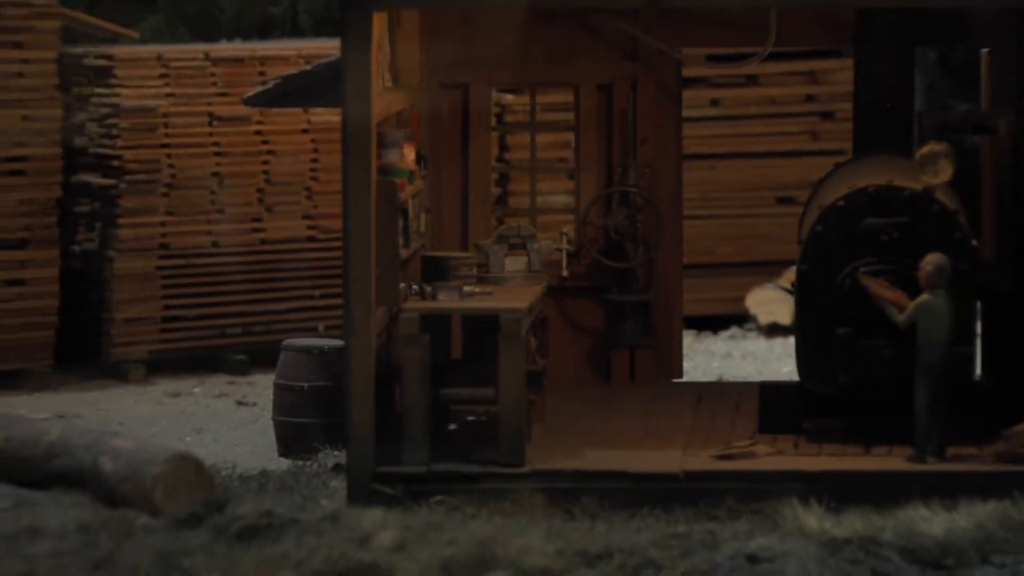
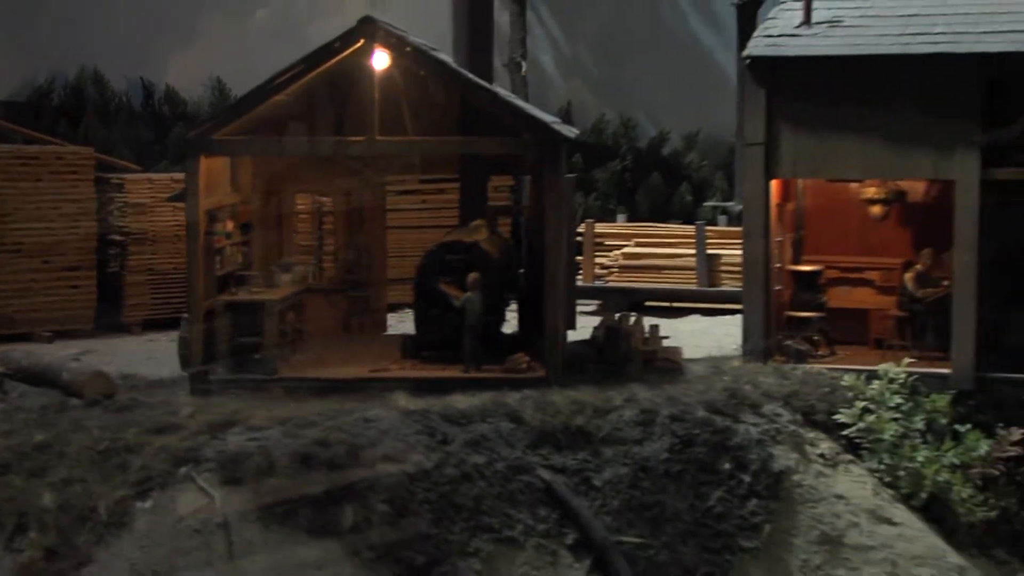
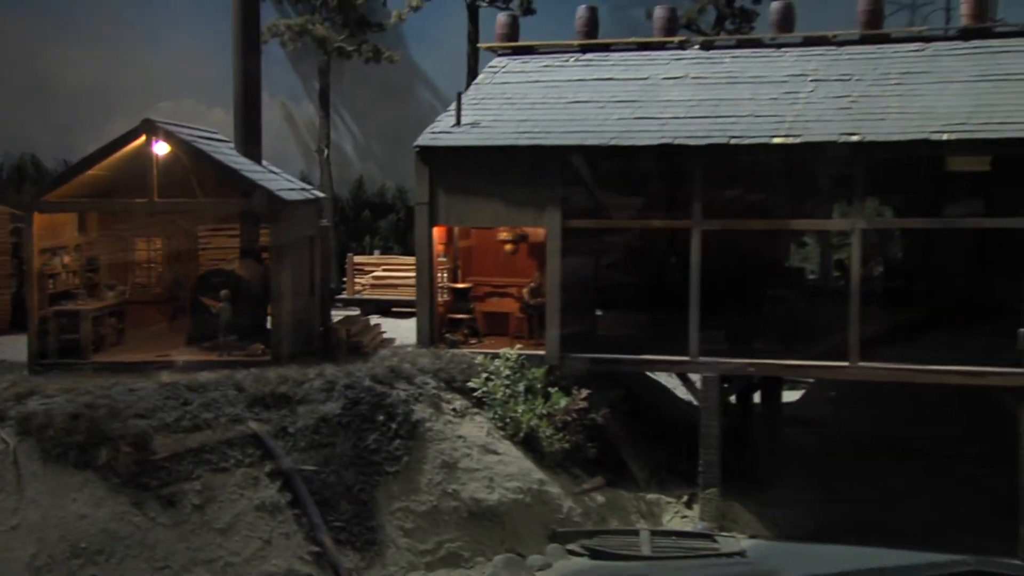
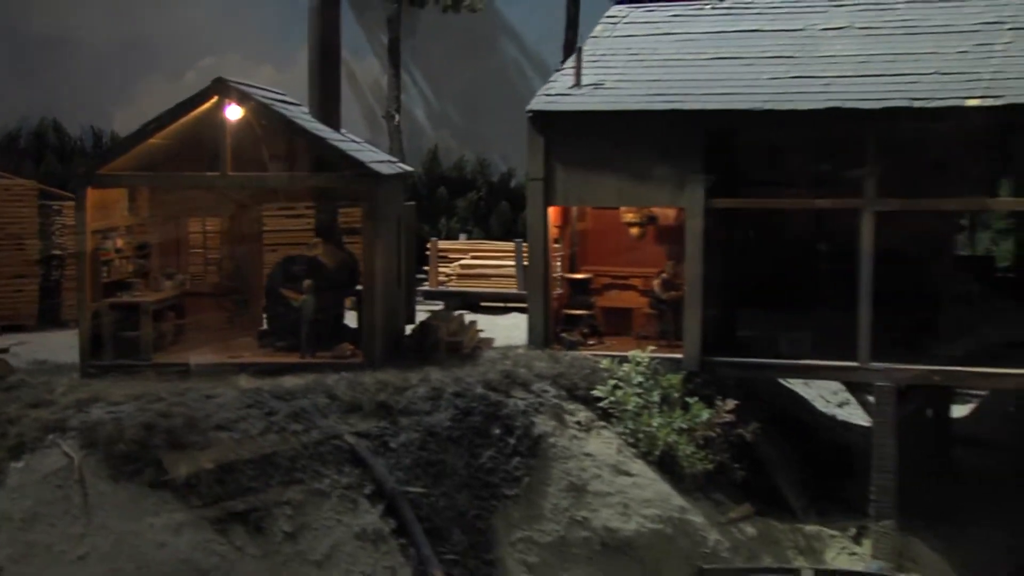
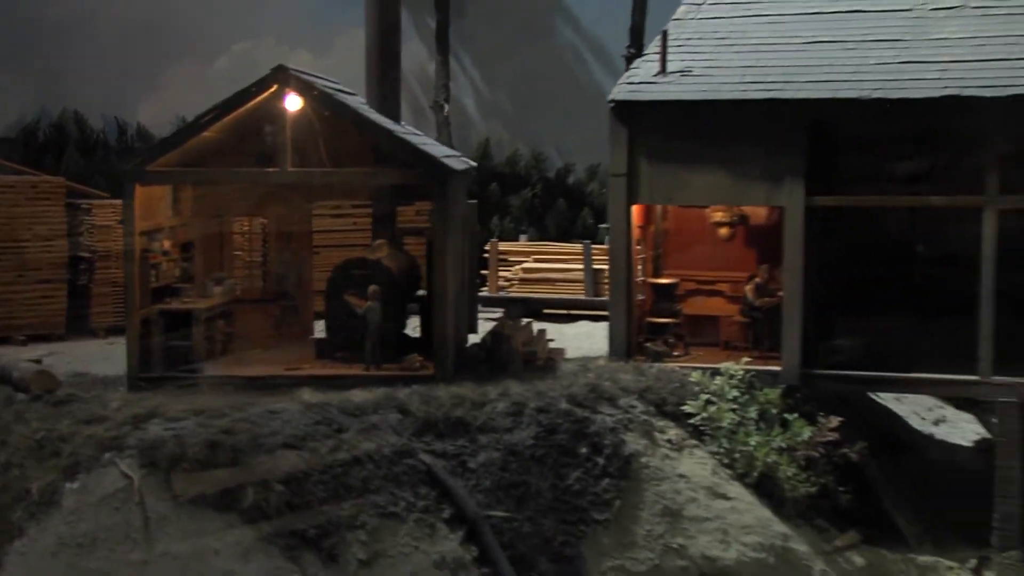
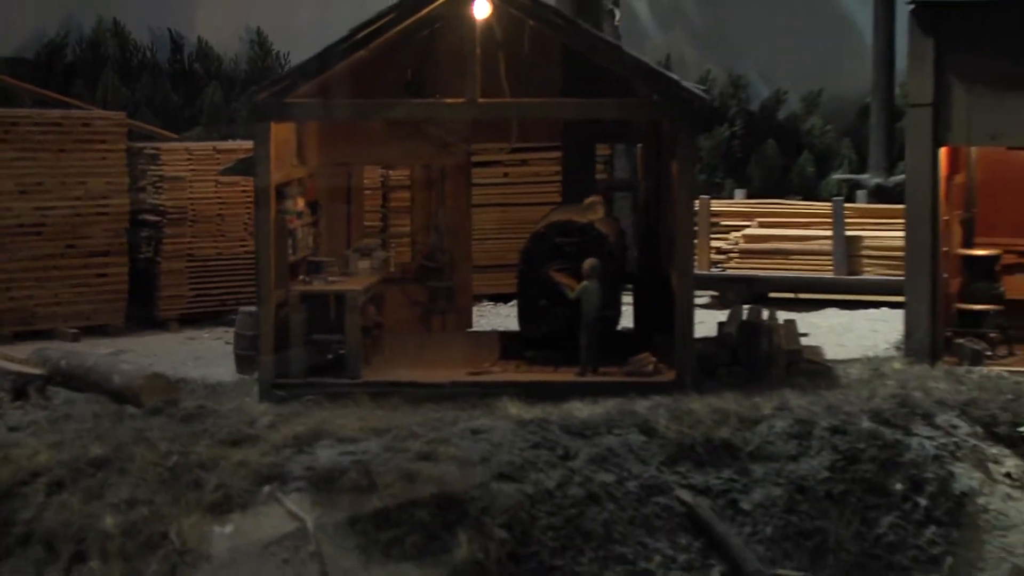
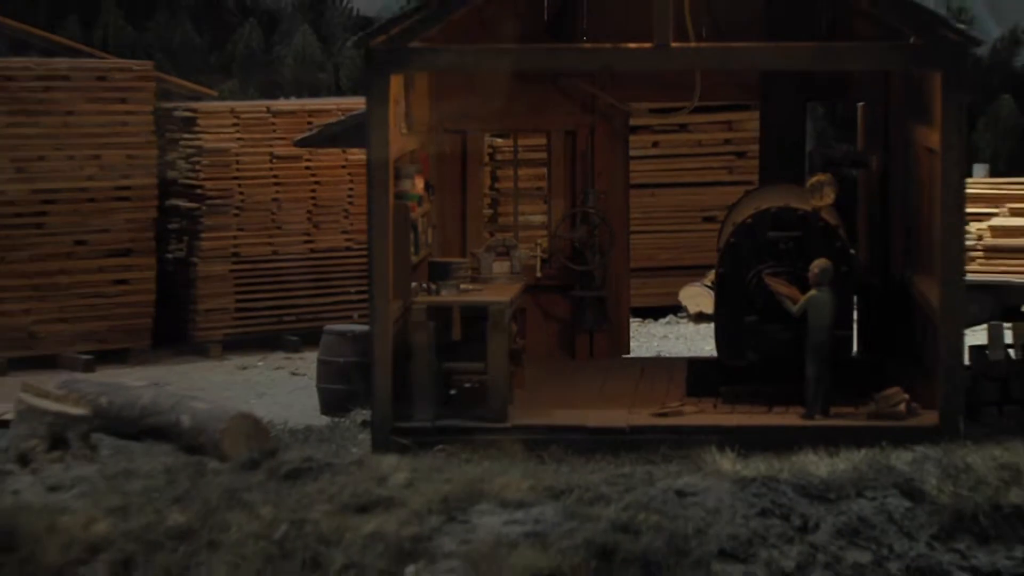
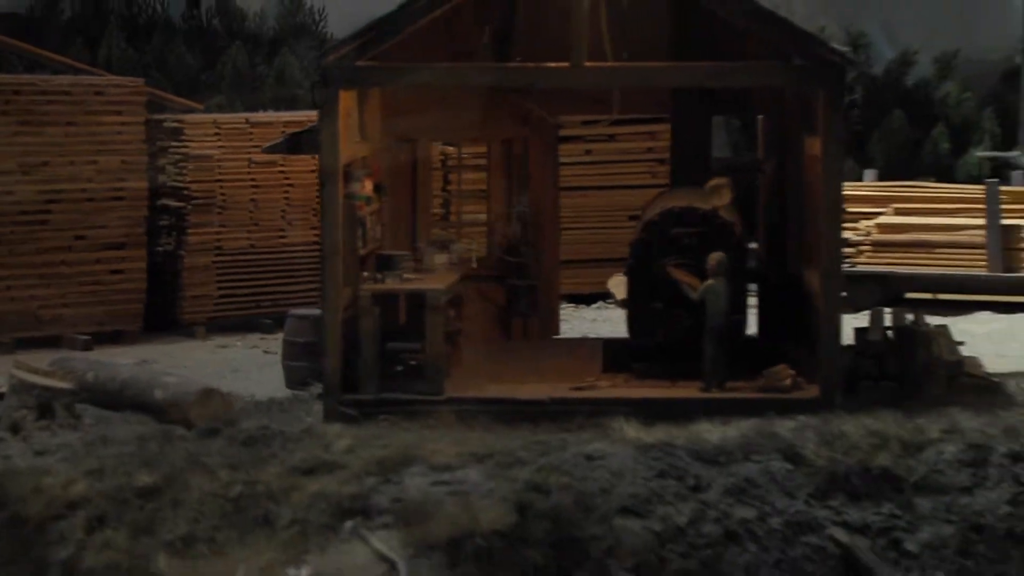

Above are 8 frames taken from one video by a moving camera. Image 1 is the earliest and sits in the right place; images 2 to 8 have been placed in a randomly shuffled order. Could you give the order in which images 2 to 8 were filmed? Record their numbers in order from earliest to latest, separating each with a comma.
7, 8, 6, 2, 5, 4, 3
